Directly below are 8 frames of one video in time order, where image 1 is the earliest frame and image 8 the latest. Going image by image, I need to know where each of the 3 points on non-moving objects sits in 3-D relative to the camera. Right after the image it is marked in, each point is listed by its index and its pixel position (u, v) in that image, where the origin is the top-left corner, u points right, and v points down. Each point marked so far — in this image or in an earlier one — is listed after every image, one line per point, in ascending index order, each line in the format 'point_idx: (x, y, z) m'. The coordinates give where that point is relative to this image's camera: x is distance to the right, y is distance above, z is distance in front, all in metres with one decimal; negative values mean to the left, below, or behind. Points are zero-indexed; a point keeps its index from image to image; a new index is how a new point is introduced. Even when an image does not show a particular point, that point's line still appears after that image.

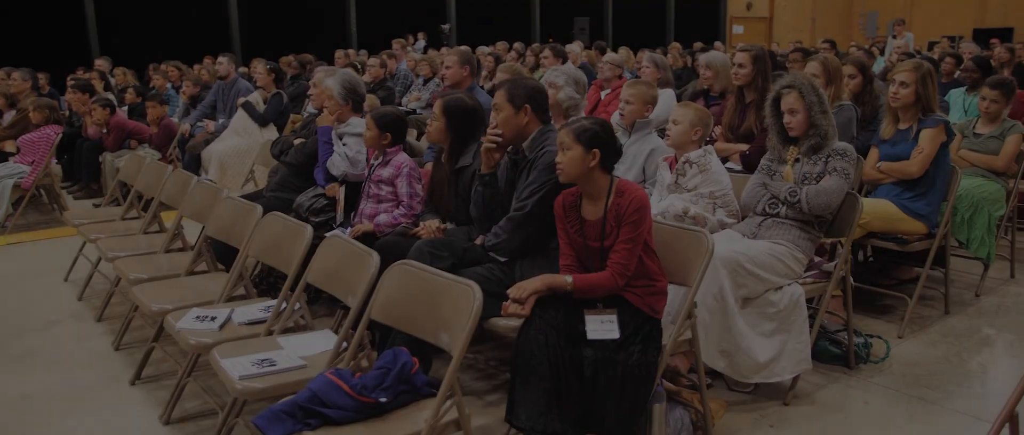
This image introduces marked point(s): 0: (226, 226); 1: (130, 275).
0: (-1.3, 0.0, +3.4) m
1: (-1.8, -0.3, +3.6) m
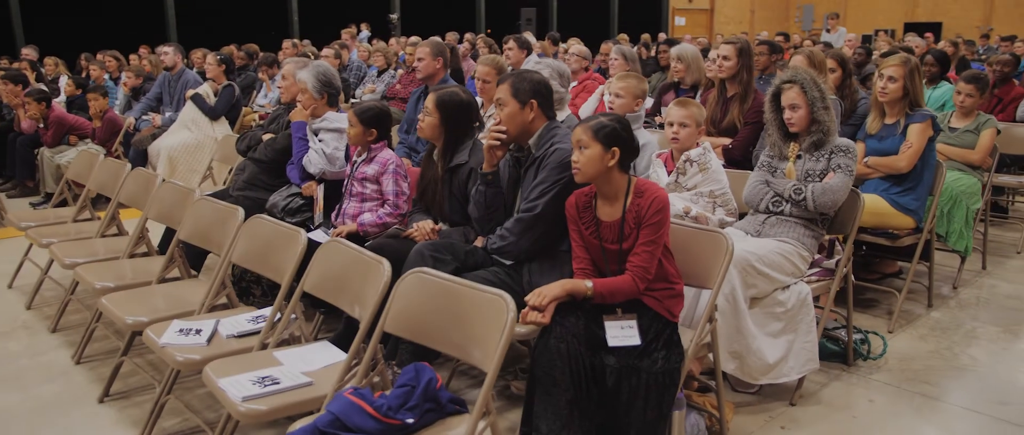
0: (-1.3, -0.1, +3.1) m
1: (-1.8, -0.3, +3.3) m
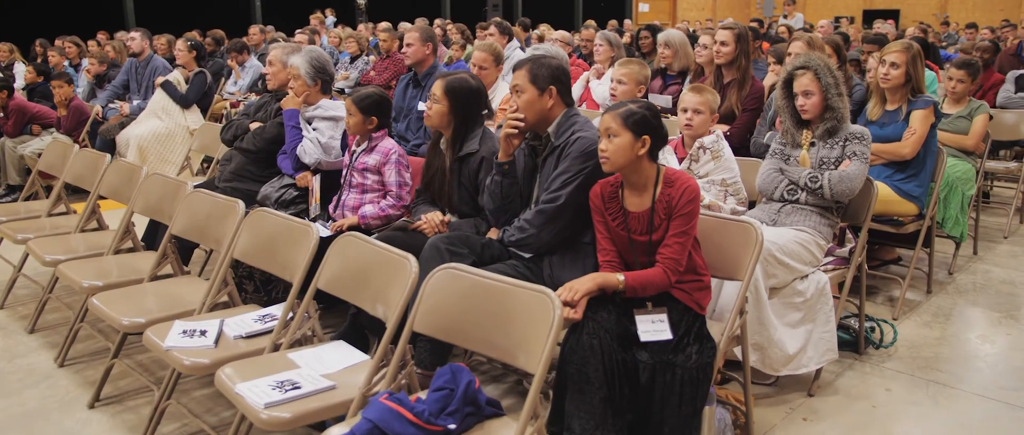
0: (-1.2, 0.0, +3.0) m
1: (-1.7, -0.3, +3.1) m
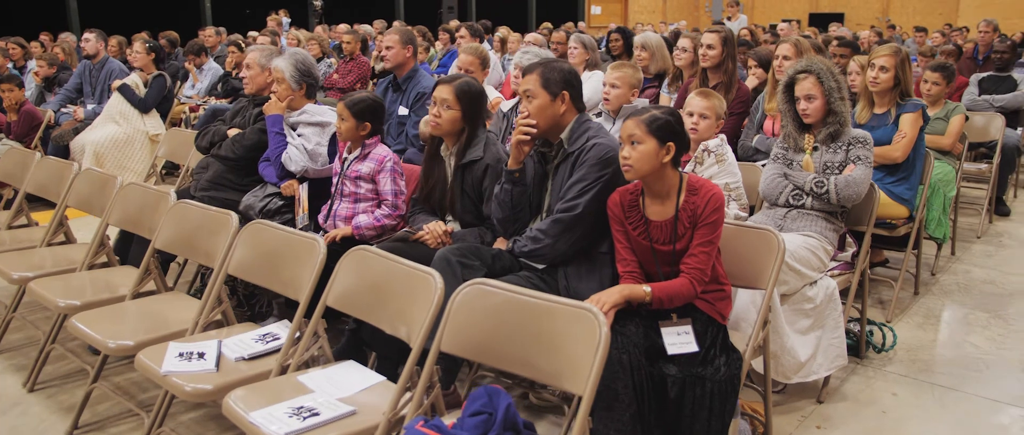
0: (-1.2, -0.1, +2.8) m
1: (-1.7, -0.3, +2.9) m
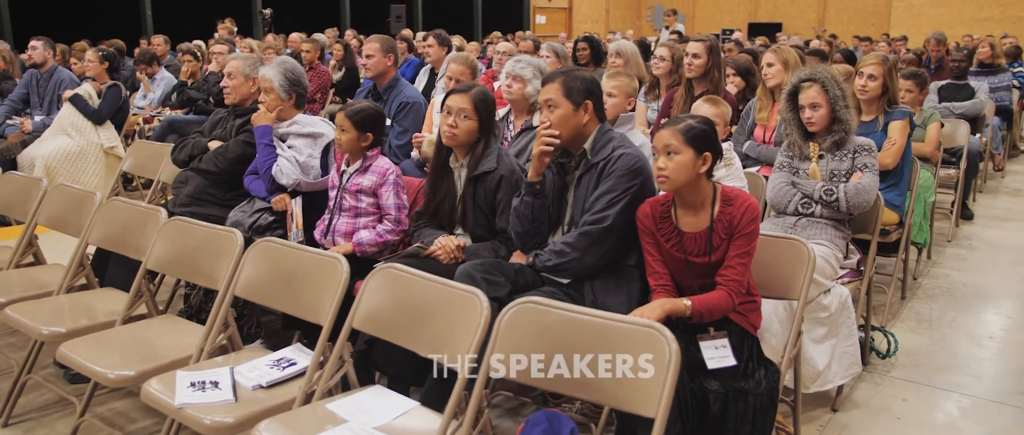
0: (-1.1, -0.1, +2.6) m
1: (-1.6, -0.4, +2.7) m
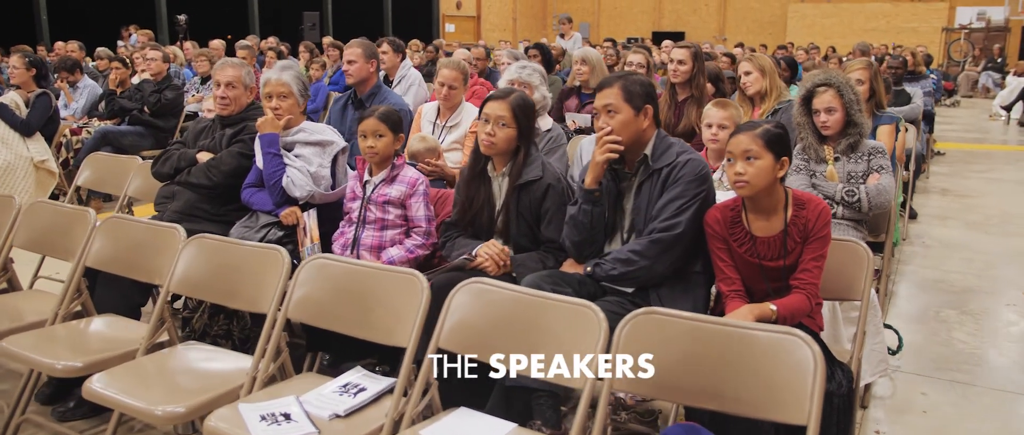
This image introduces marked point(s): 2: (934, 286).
0: (-0.9, -0.2, +2.4) m
1: (-1.4, -0.5, +2.4) m
2: (+2.6, -0.4, +4.7) m
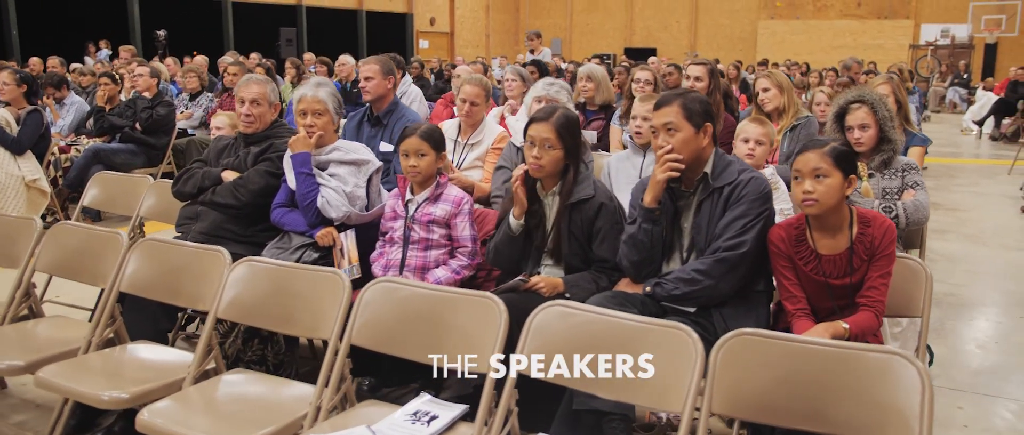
0: (-0.7, -0.3, +2.3) m
1: (-1.3, -0.5, +2.3) m
2: (+2.7, -0.5, +4.7) m
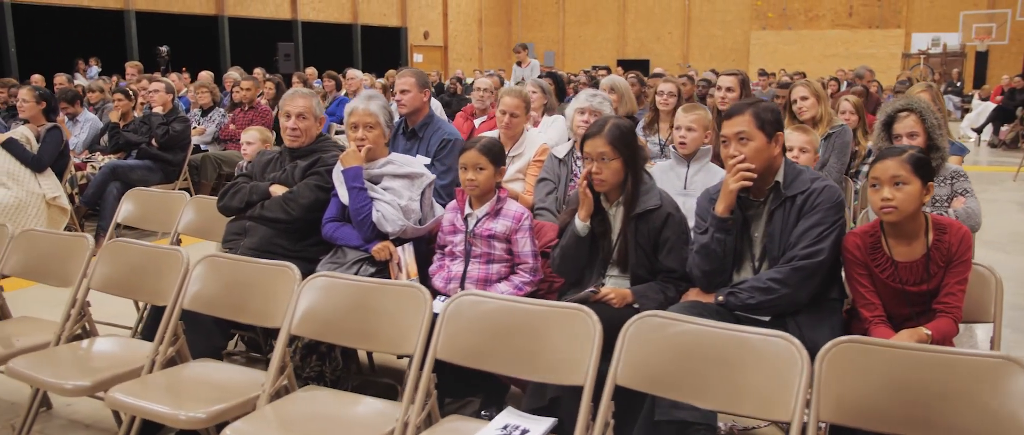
0: (-0.5, -0.3, +2.3) m
1: (-1.0, -0.6, +2.3) m
2: (+2.9, -0.5, +4.7) m
